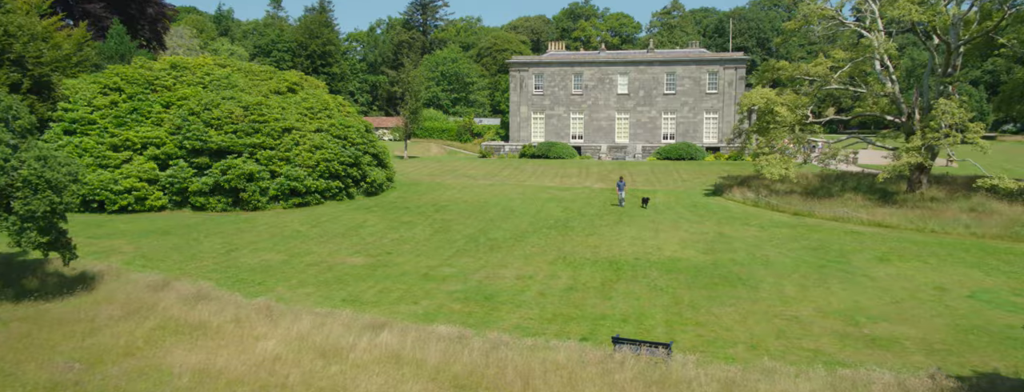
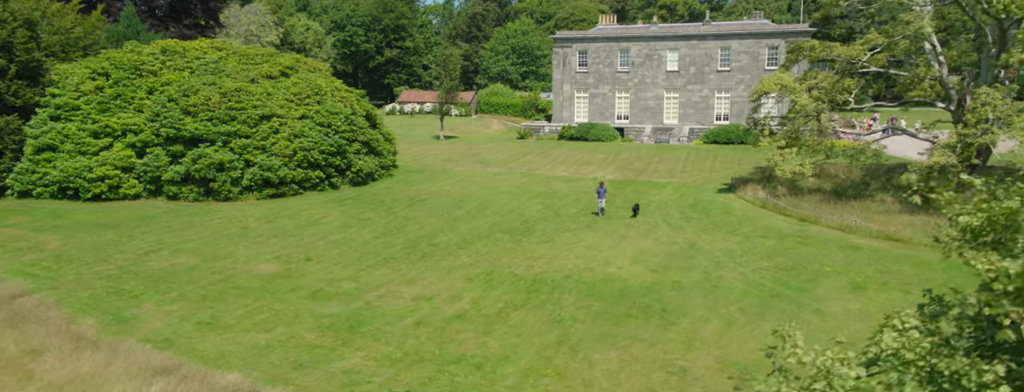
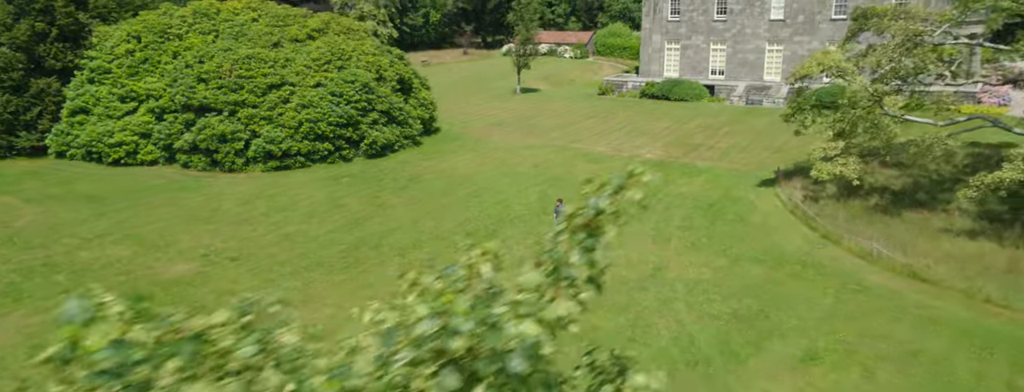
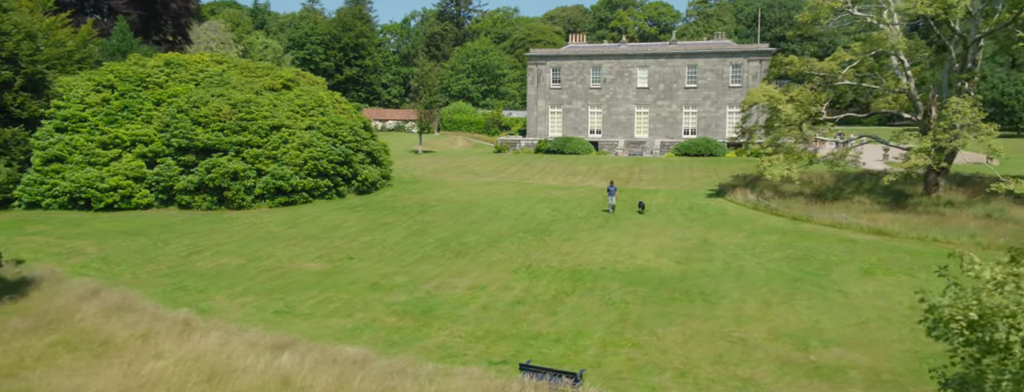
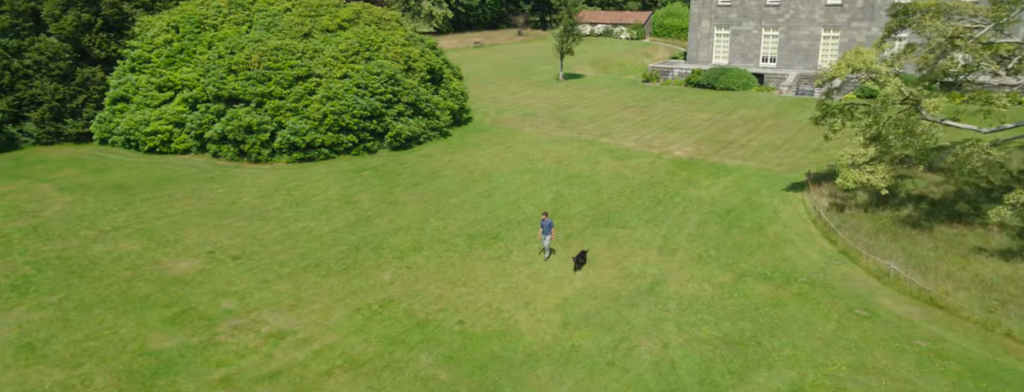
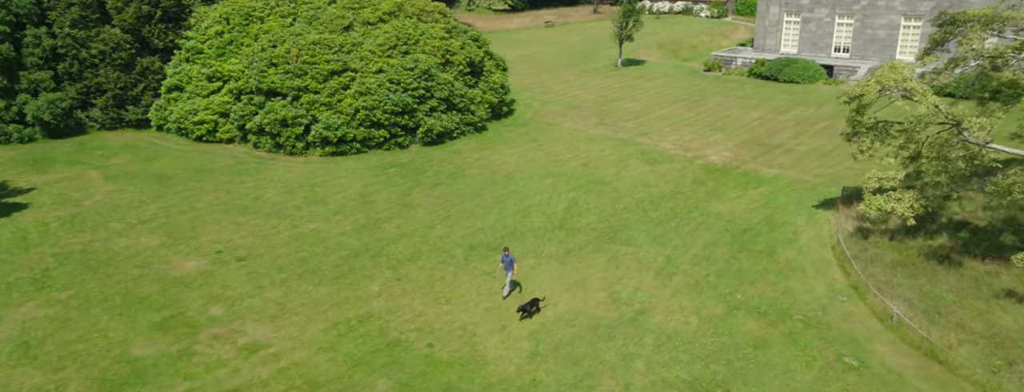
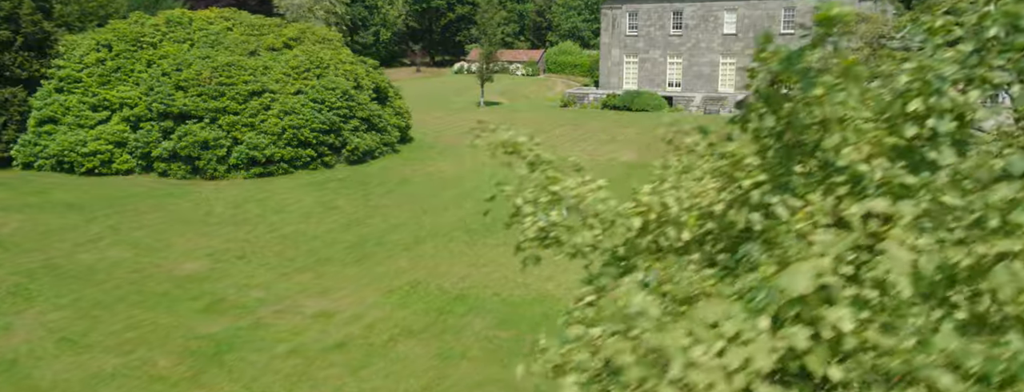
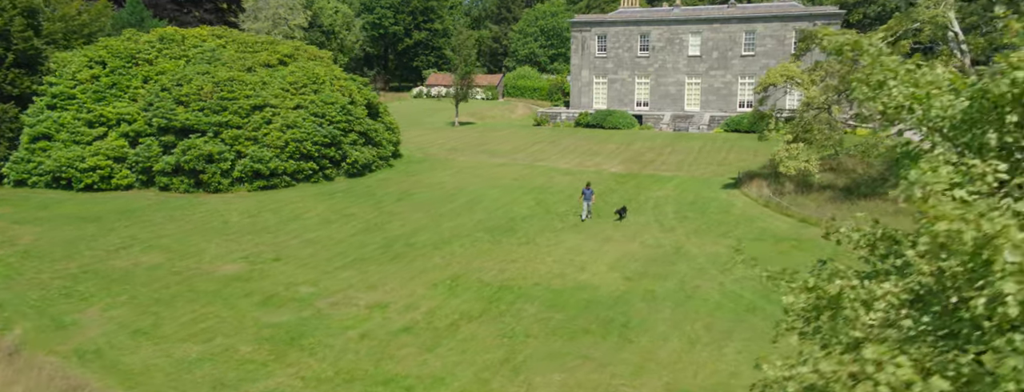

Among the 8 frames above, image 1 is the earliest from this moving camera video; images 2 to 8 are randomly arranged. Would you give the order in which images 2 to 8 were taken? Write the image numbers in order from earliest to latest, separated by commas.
4, 2, 8, 7, 3, 5, 6
